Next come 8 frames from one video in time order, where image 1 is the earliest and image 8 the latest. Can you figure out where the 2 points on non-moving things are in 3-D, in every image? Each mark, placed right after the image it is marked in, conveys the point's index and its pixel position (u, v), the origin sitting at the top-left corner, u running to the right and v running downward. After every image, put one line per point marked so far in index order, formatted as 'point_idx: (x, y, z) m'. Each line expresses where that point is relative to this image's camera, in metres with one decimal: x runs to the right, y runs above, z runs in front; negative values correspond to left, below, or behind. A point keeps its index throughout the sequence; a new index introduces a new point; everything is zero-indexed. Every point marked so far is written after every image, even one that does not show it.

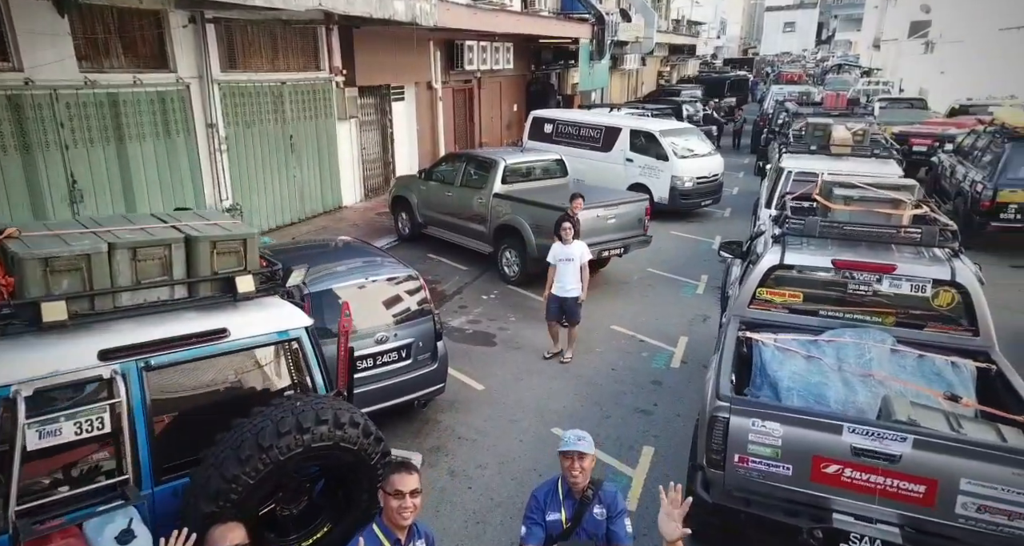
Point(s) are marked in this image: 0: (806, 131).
0: (+4.5, +2.2, +9.4) m
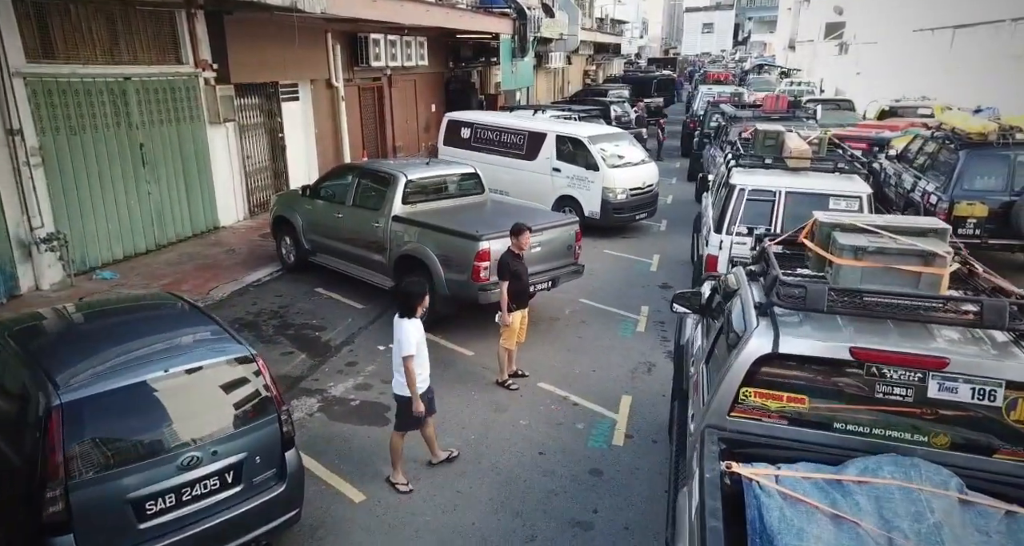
0: (+3.3, +1.8, +8.1) m
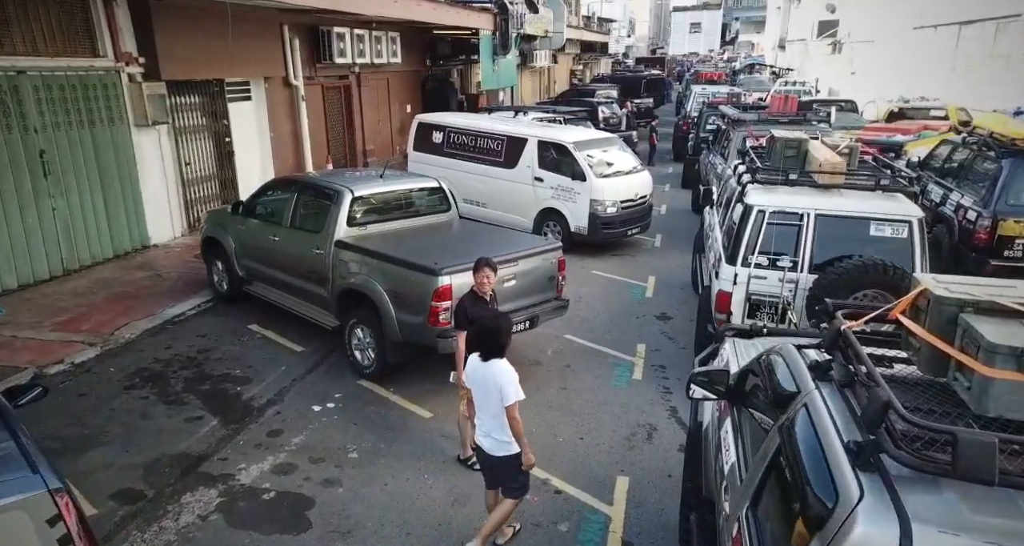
0: (+2.9, +1.4, +6.8) m
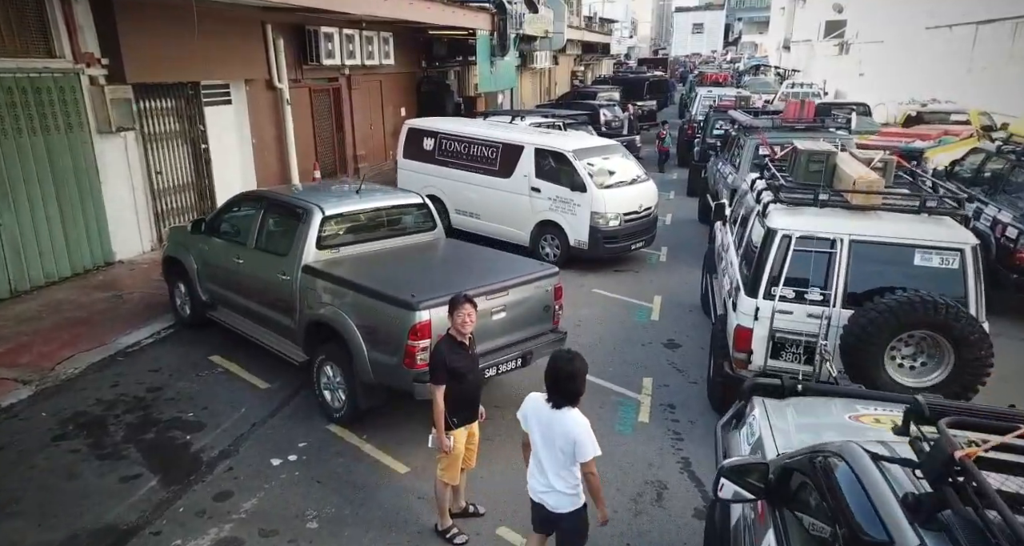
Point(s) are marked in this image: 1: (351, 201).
0: (+2.8, +1.2, +6.1) m
1: (-1.7, +0.7, +6.3) m
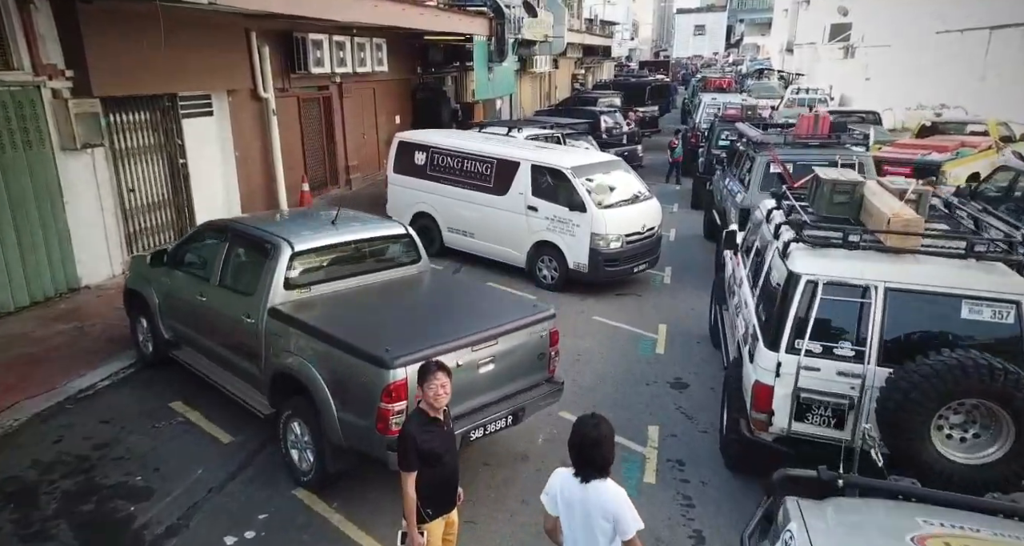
0: (+2.7, +0.8, +5.5) m
1: (-1.8, +0.4, +5.7) m
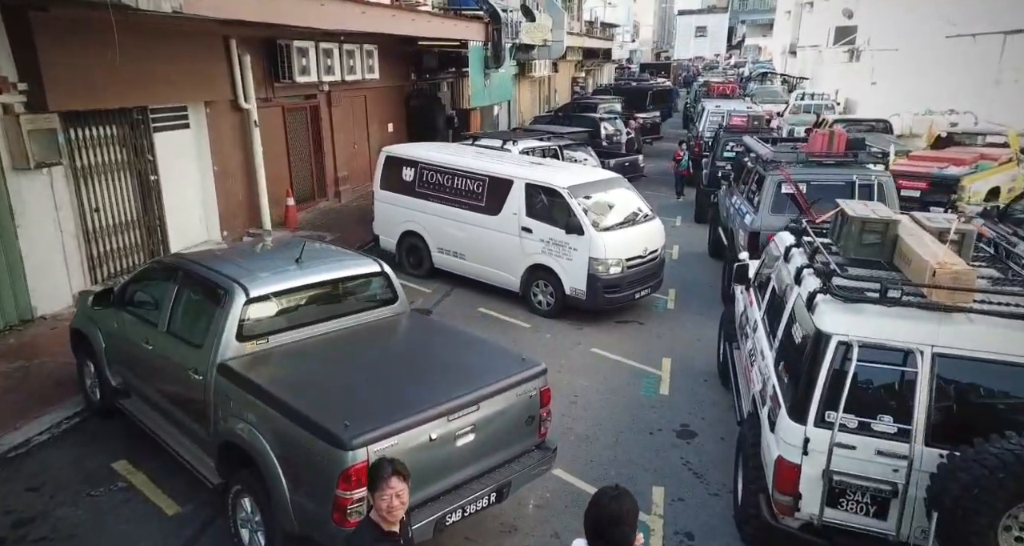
0: (+2.6, +0.4, +4.8) m
1: (-1.9, 0.0, +5.0) m
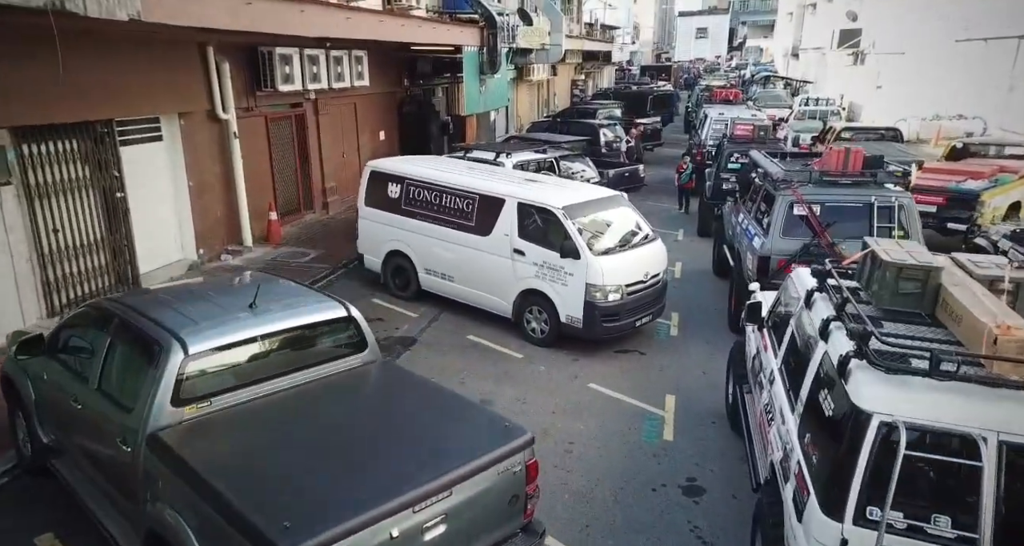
0: (+2.5, +0.1, +4.2) m
1: (-2.0, -0.3, +4.4) m
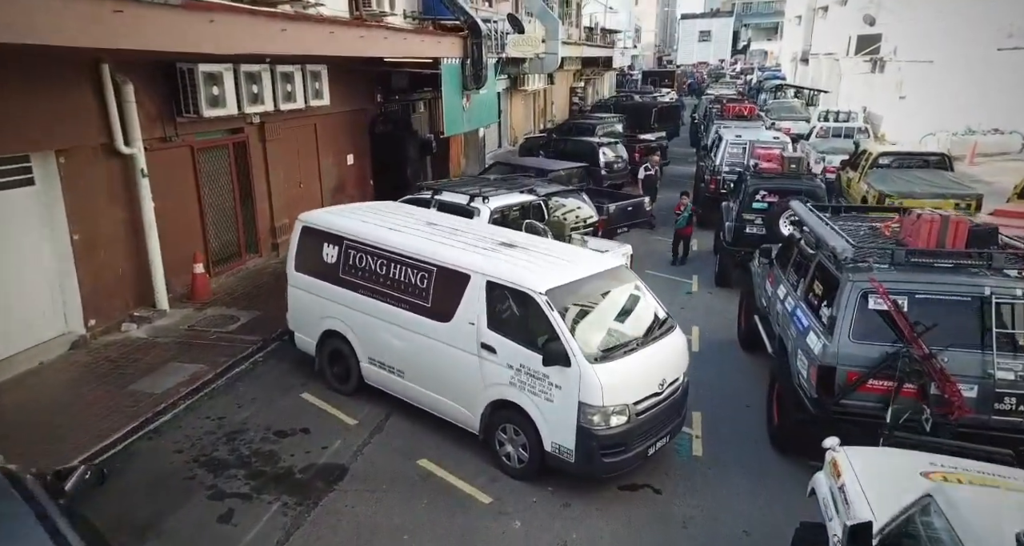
0: (+2.2, -1.0, +1.9) m
1: (-2.3, -1.4, +2.1) m
